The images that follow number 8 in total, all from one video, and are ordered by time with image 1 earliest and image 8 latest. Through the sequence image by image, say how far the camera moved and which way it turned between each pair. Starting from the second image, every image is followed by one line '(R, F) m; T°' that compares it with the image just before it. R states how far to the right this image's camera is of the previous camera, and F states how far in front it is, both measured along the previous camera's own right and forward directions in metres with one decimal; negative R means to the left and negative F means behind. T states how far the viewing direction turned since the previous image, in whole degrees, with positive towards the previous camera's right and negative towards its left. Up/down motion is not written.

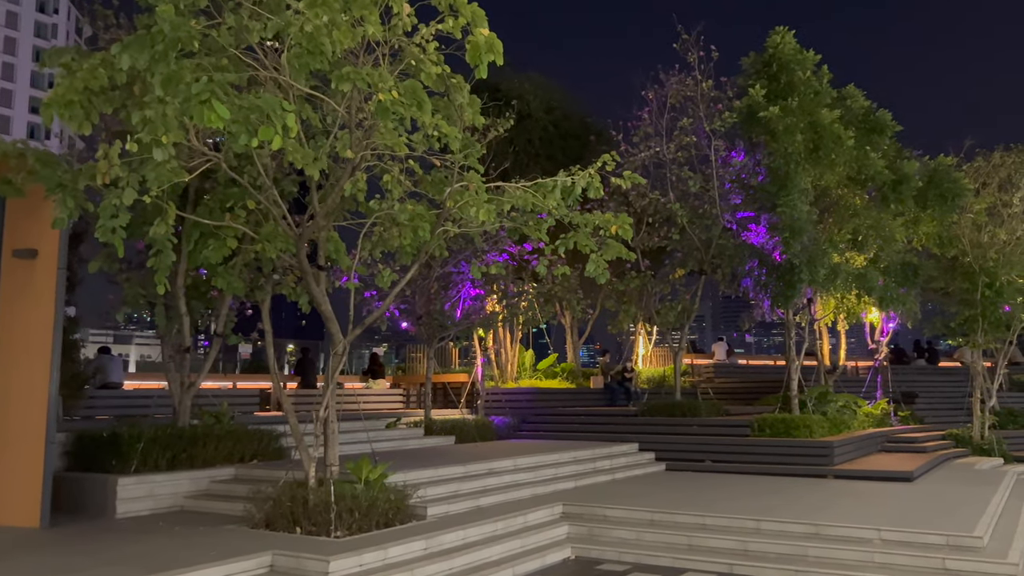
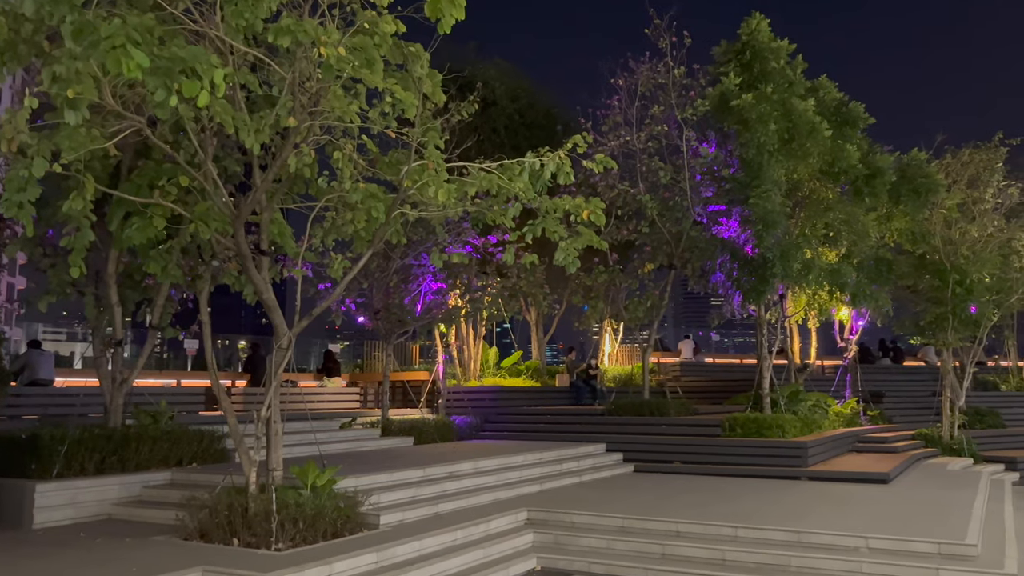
(0.0, +0.6) m; +3°
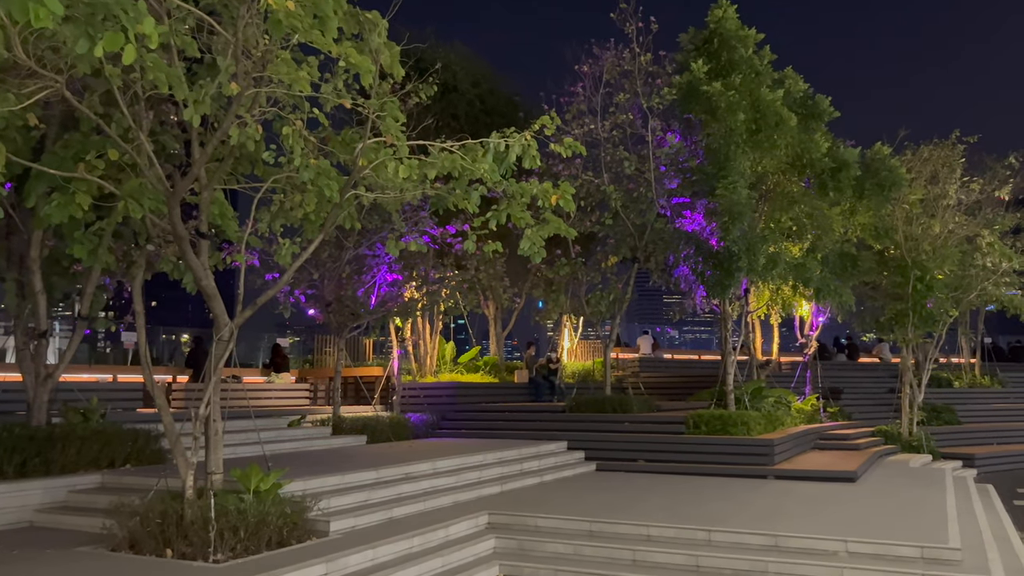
(-0.1, +0.5) m; +3°
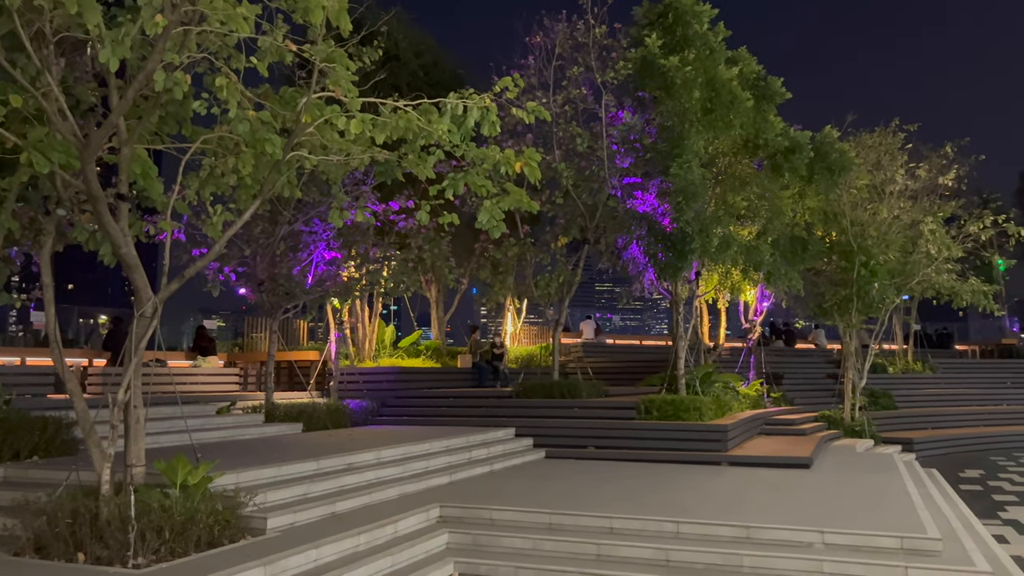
(-0.2, +0.5) m; +5°
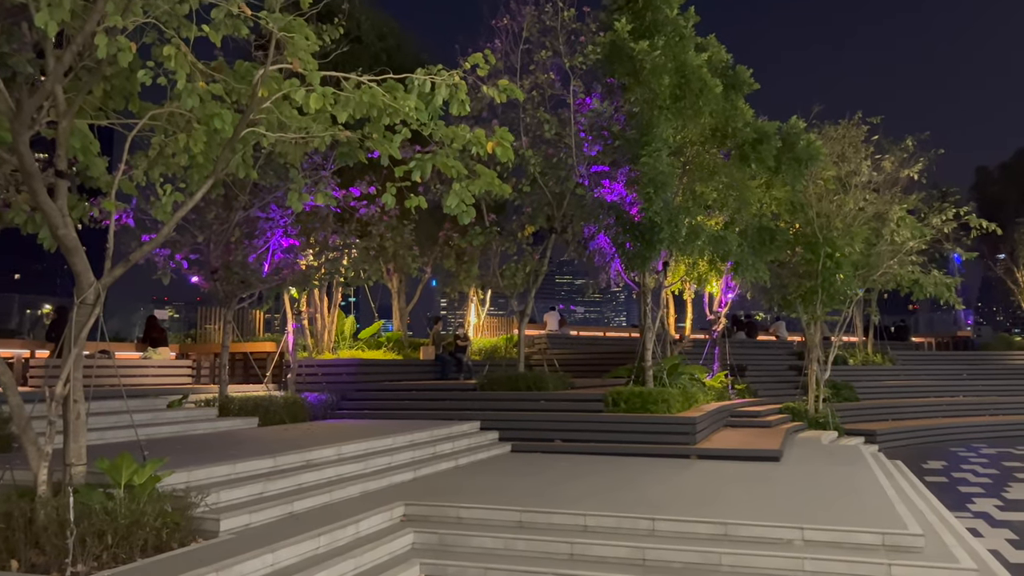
(-0.1, +0.3) m; +3°
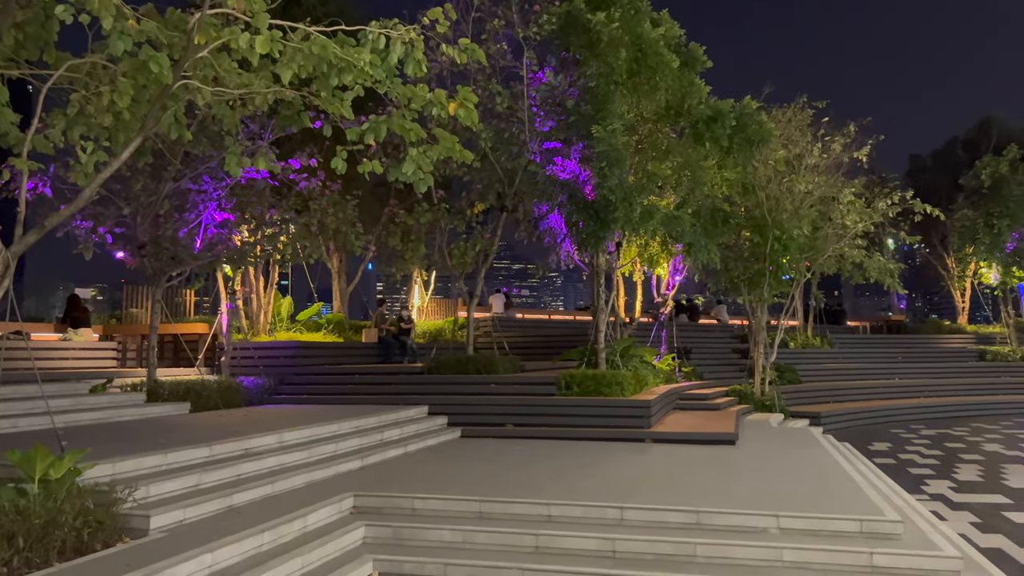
(-0.2, +0.4) m; +4°
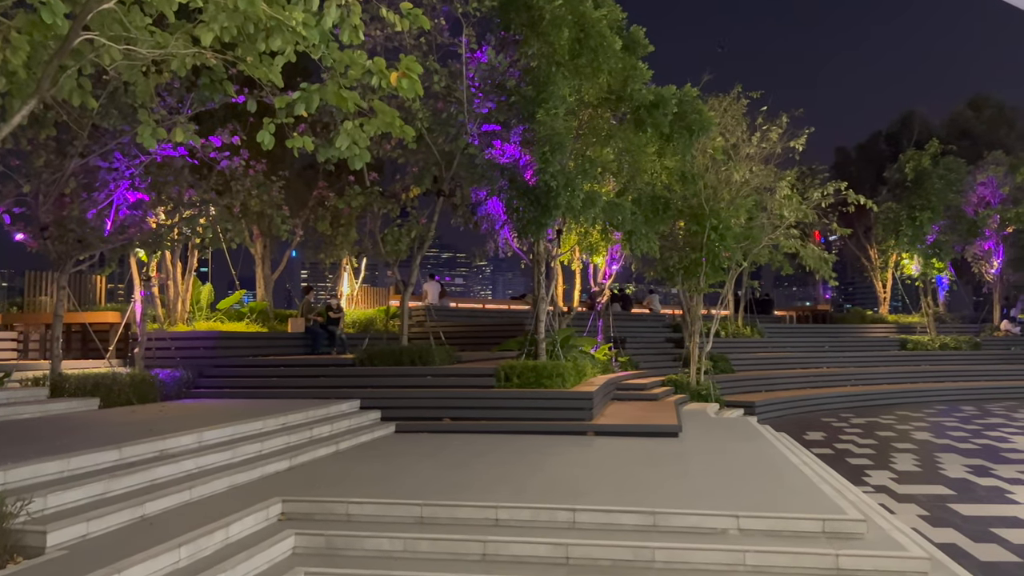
(-0.1, +0.4) m; +5°
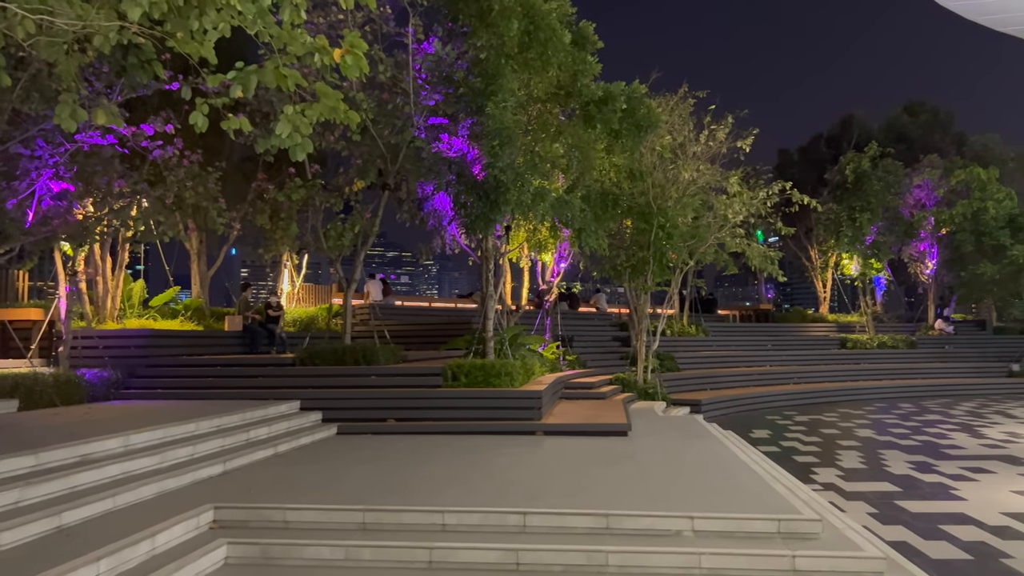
(0.0, +0.2) m; +4°
